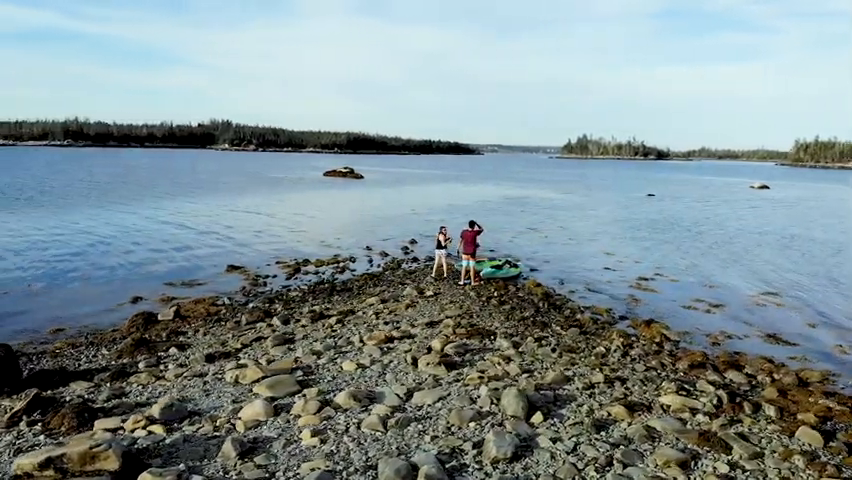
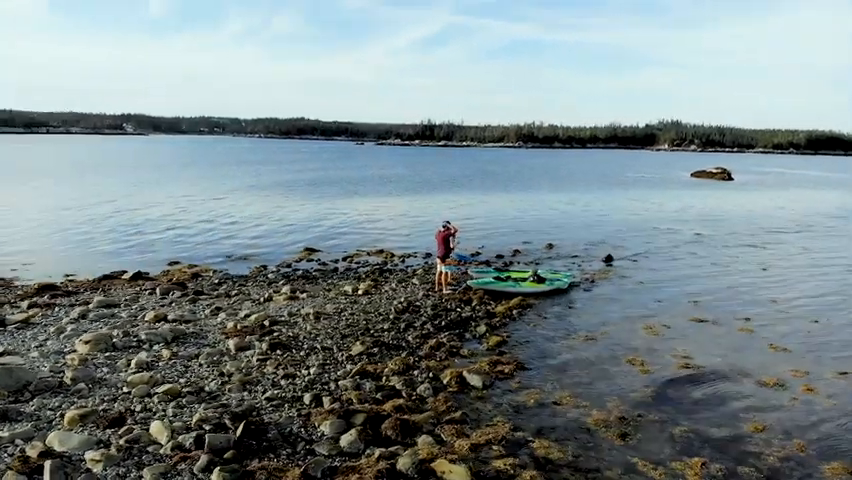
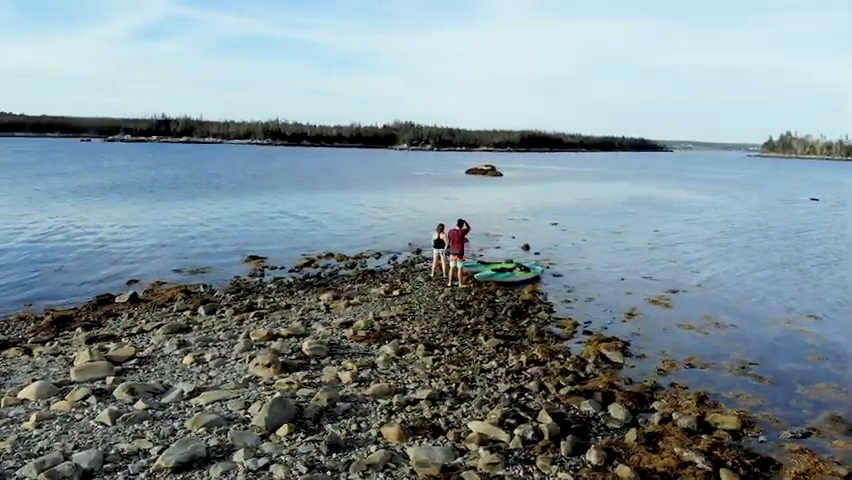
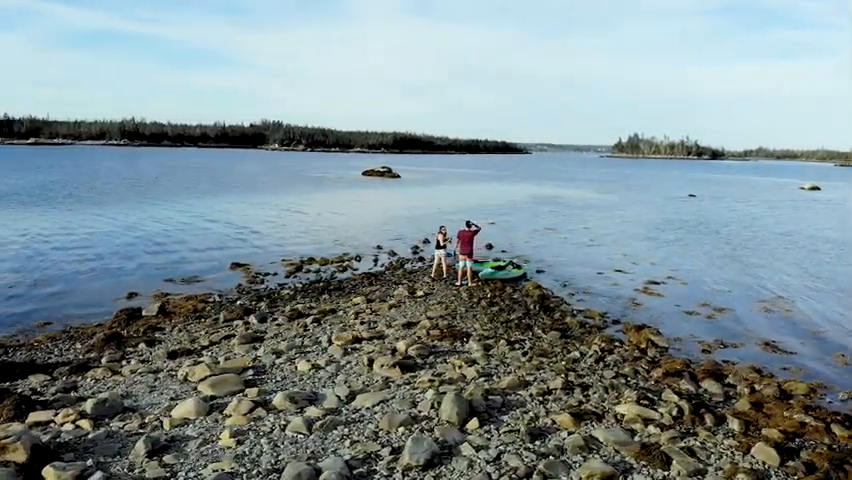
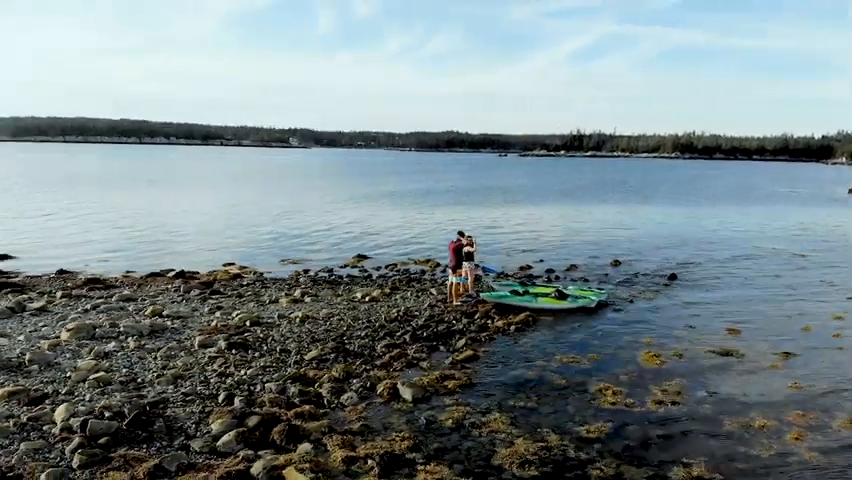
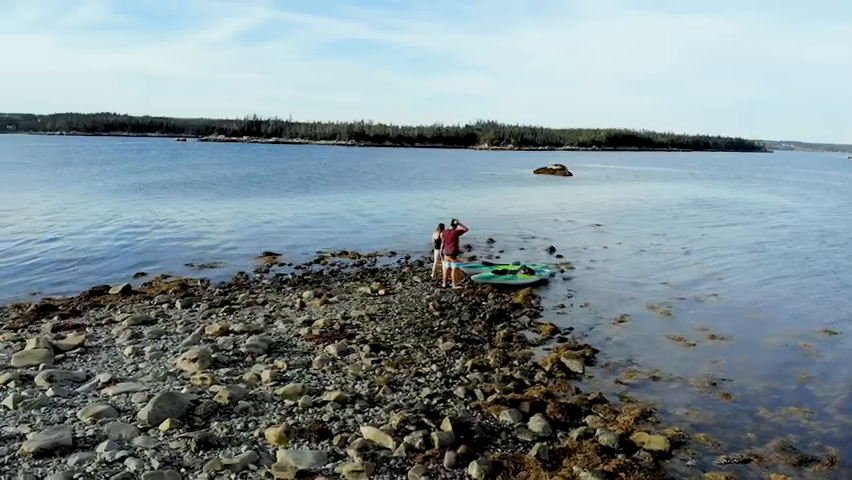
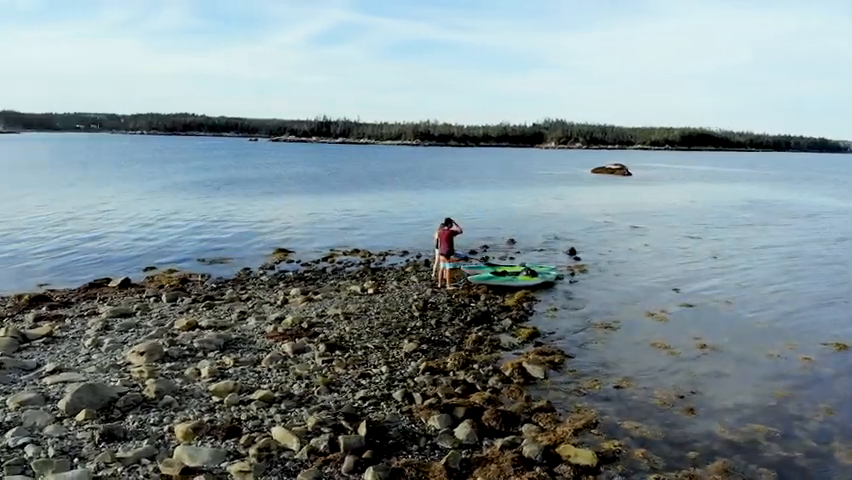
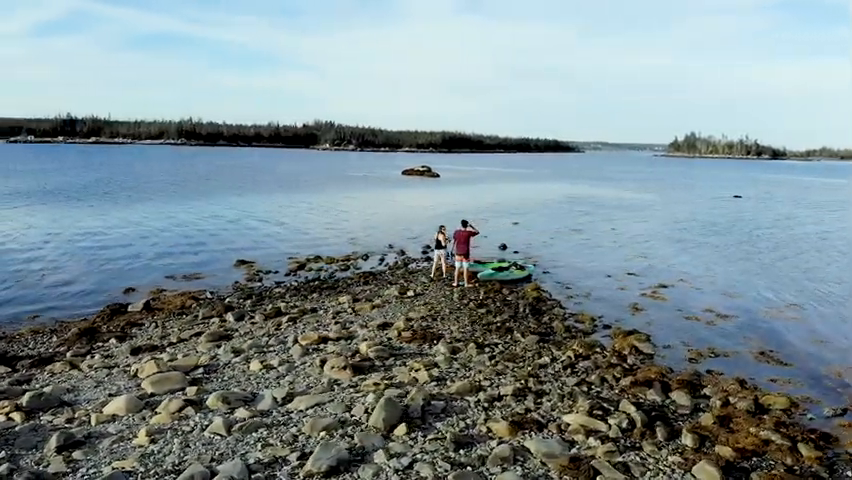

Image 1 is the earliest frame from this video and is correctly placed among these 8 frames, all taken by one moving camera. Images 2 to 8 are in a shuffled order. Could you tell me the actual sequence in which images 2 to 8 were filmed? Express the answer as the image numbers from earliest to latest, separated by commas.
4, 8, 3, 6, 7, 2, 5
